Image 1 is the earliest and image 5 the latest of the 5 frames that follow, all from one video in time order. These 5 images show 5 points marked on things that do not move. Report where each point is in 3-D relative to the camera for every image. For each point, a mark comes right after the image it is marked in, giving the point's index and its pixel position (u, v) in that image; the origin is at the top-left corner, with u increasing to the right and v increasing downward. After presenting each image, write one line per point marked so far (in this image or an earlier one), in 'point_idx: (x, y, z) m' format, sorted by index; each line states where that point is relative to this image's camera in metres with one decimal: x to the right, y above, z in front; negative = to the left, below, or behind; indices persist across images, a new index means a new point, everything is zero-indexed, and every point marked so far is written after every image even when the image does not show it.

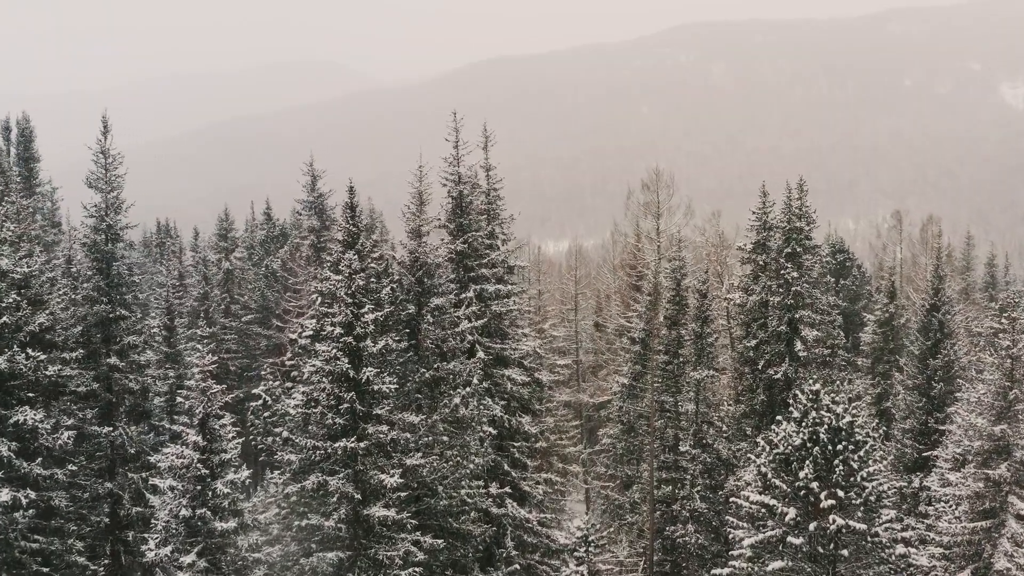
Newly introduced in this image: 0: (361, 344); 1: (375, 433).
0: (-4.3, -1.6, +14.6) m
1: (-3.8, -4.0, +14.4) m
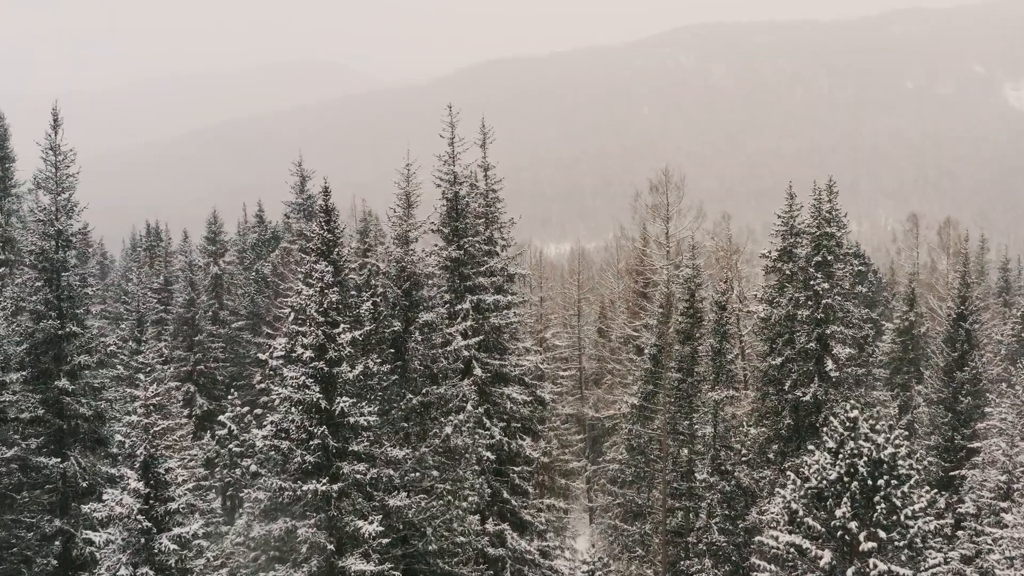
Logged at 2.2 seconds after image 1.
0: (-4.3, -2.0, +12.7) m
1: (-3.8, -4.4, +12.5) m
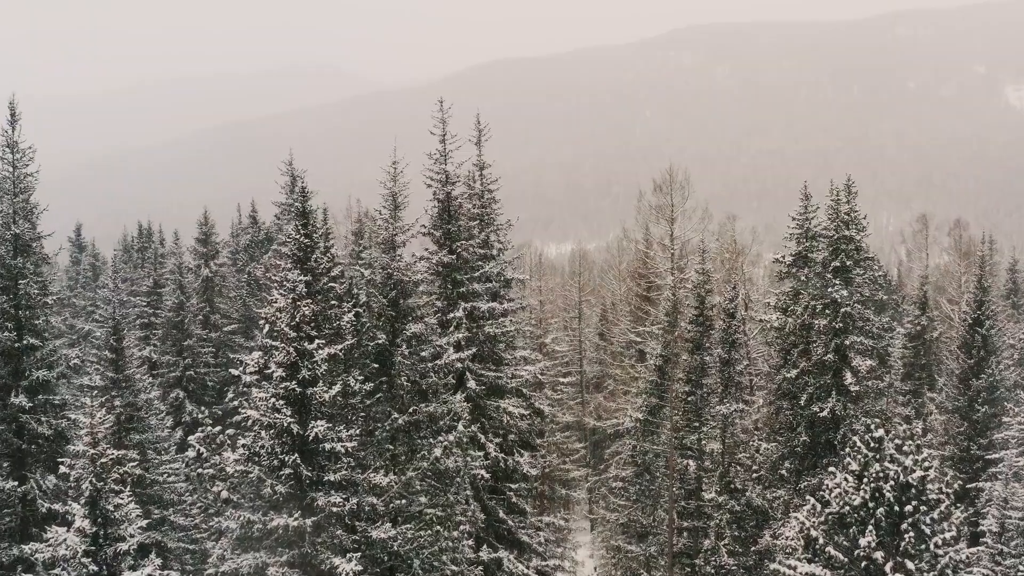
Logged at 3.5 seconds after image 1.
0: (-4.4, -2.2, +11.5) m
1: (-4.0, -4.7, +11.3) m
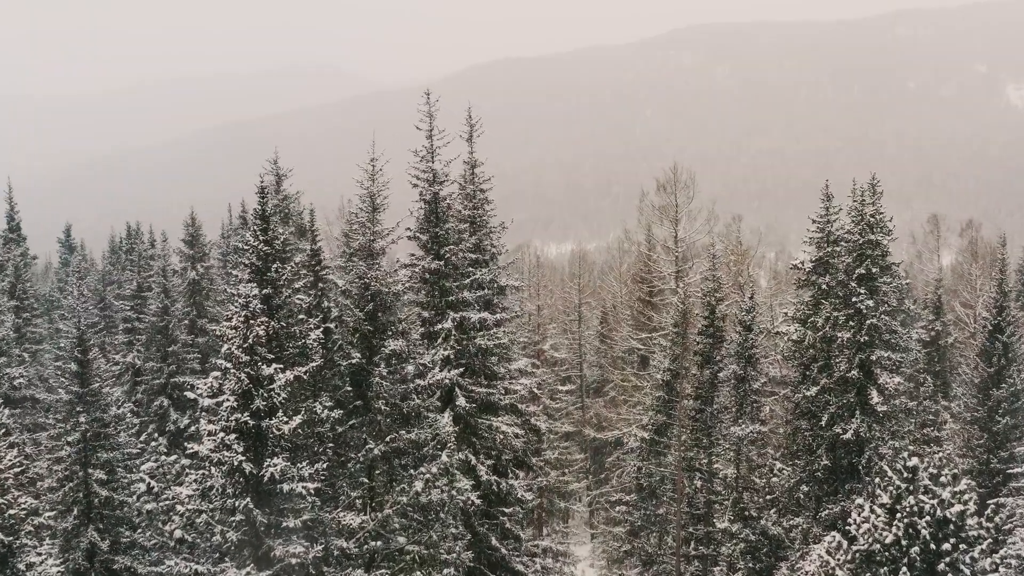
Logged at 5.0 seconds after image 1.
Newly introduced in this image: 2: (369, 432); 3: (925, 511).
0: (-4.6, -2.5, +10.0) m
1: (-4.2, -4.9, +9.8) m
2: (-3.7, -3.7, +13.9) m
3: (+9.9, -5.3, +12.6) m
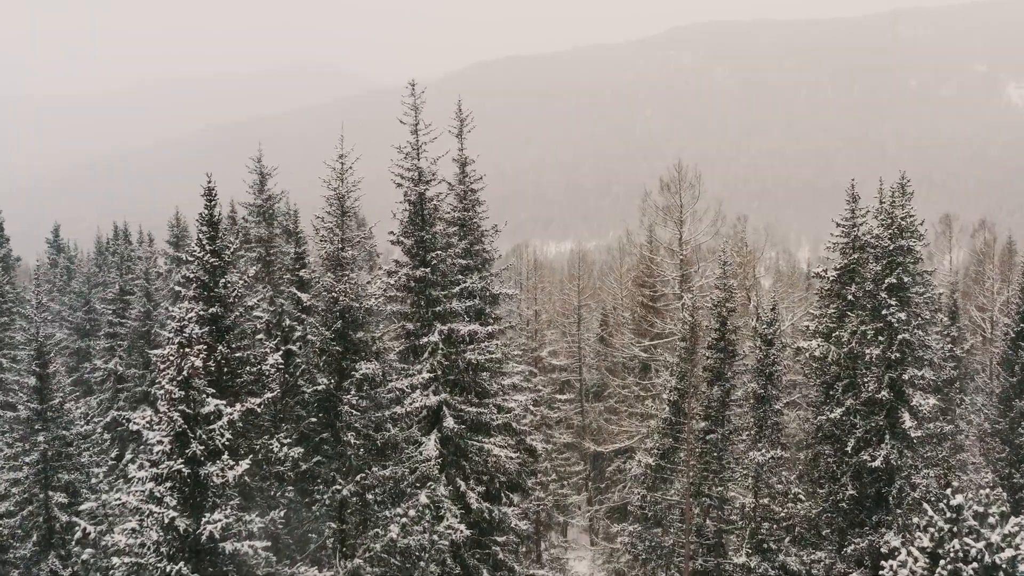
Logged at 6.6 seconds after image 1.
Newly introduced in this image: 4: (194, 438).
0: (-4.9, -2.8, +8.5) m
1: (-4.4, -5.2, +8.3) m
2: (-3.9, -4.0, +12.4) m
3: (+9.6, -5.6, +11.0) m
4: (-5.0, -2.3, +8.5) m
